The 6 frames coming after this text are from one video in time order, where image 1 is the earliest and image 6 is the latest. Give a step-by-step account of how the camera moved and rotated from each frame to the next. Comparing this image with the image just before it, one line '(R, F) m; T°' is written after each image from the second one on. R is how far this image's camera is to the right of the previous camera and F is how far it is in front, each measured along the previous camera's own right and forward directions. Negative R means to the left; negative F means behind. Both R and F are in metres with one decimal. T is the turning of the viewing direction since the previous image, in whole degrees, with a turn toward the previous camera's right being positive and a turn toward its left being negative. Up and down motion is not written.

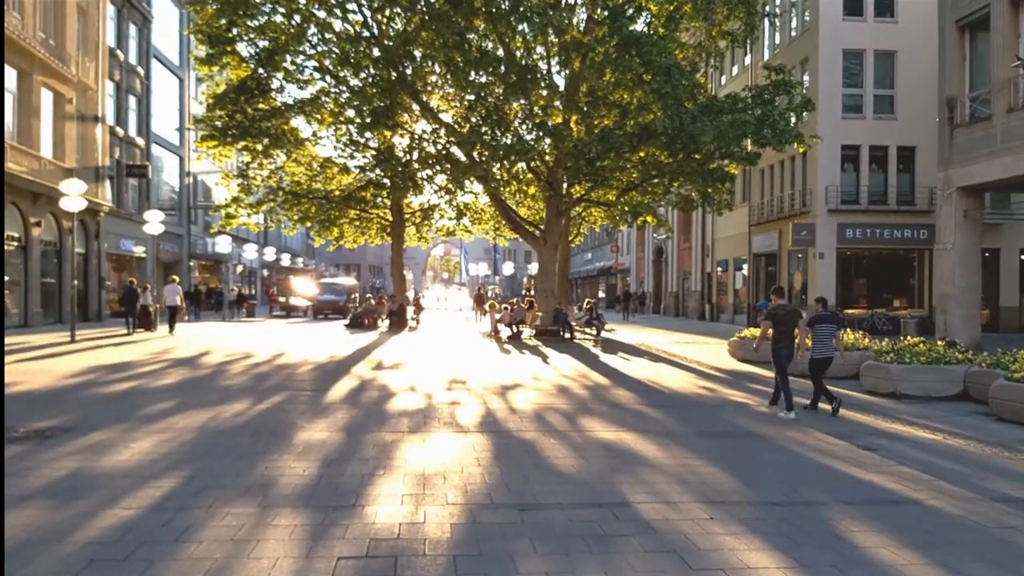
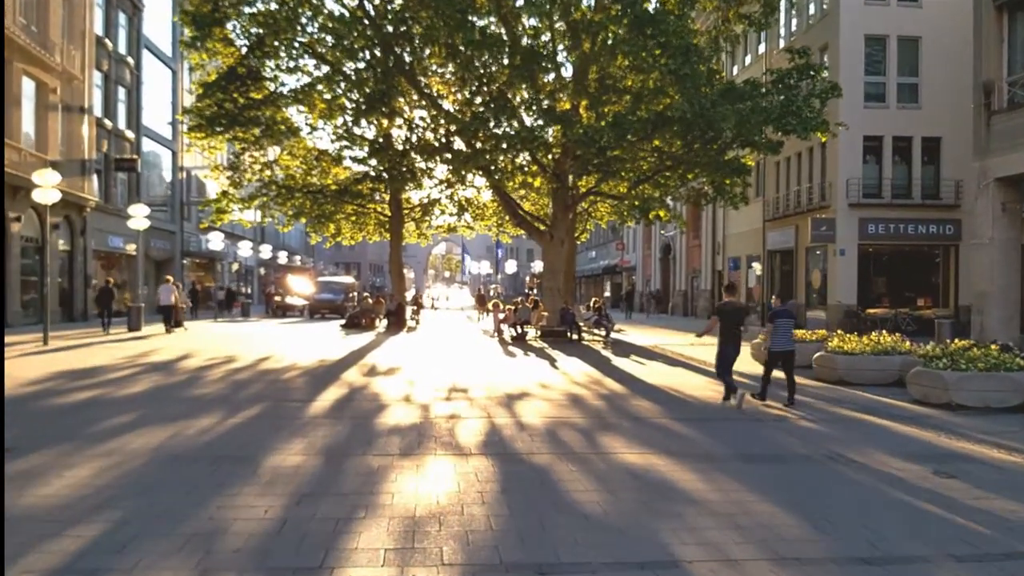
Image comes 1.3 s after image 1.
(-0.1, +1.7) m; 0°
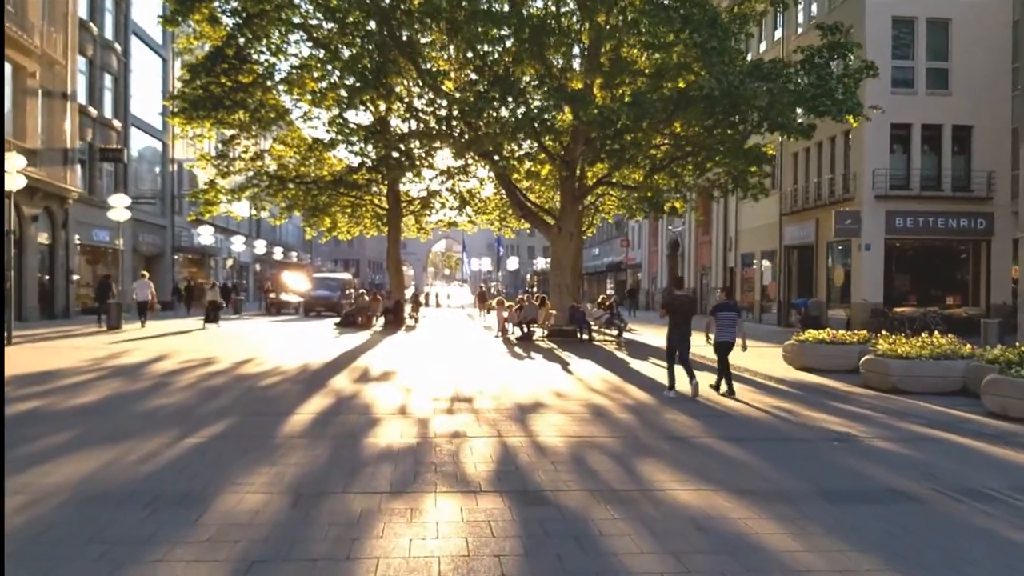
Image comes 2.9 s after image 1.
(-0.2, +1.9) m; 0°
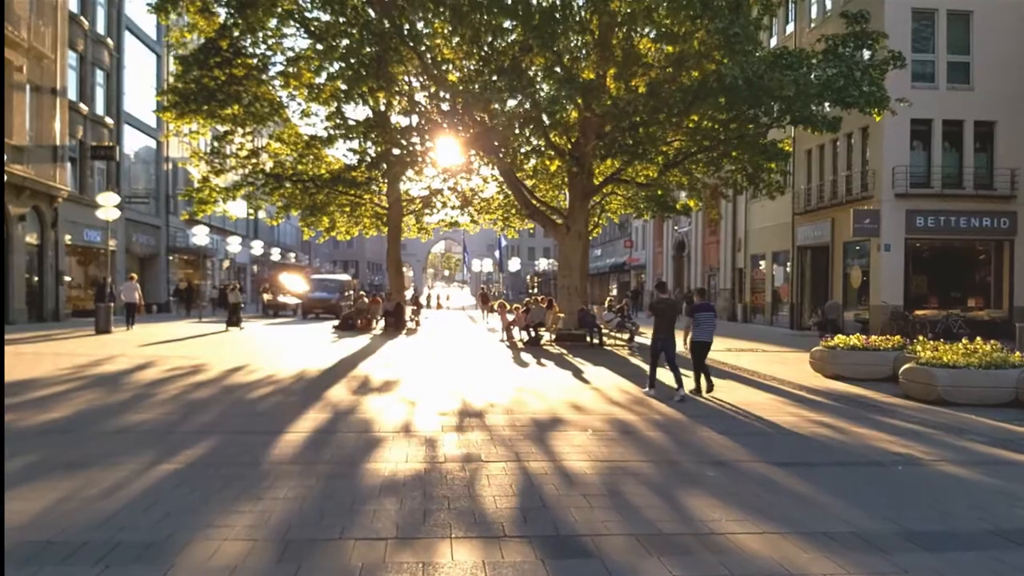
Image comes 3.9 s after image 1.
(-0.2, +1.2) m; 0°
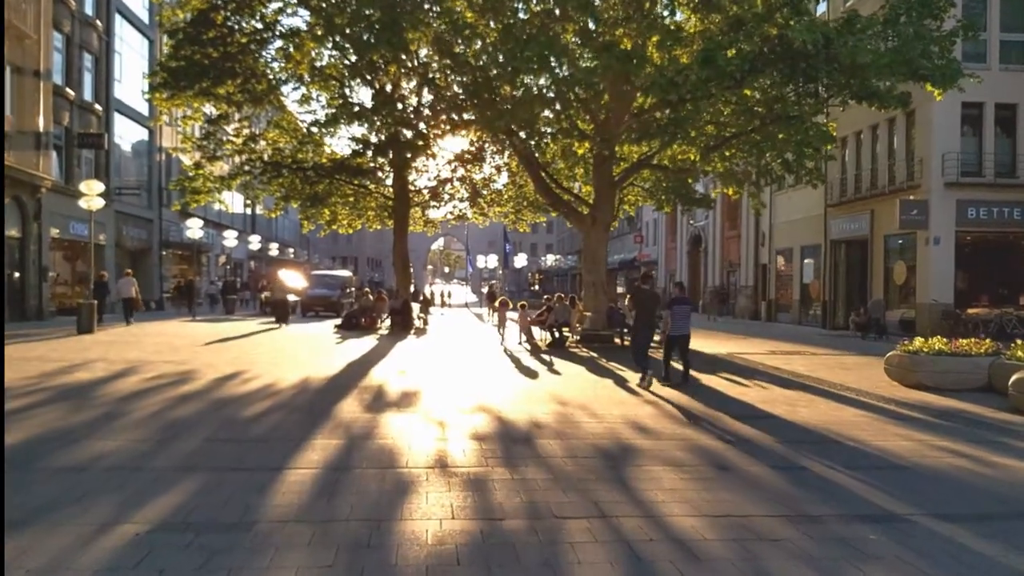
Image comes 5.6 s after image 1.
(-0.7, +2.2) m; 0°
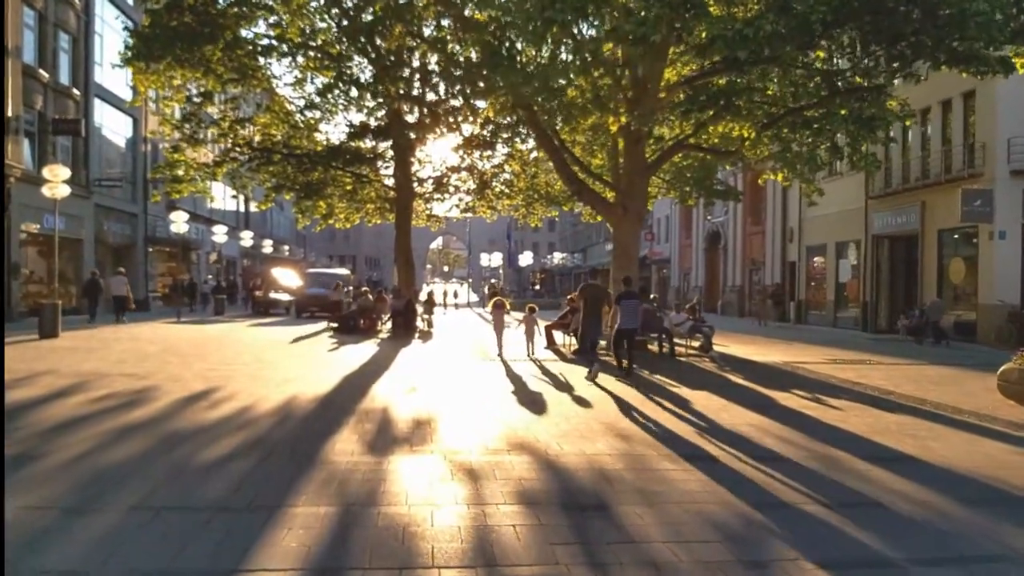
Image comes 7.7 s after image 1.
(-0.6, +2.8) m; 0°
